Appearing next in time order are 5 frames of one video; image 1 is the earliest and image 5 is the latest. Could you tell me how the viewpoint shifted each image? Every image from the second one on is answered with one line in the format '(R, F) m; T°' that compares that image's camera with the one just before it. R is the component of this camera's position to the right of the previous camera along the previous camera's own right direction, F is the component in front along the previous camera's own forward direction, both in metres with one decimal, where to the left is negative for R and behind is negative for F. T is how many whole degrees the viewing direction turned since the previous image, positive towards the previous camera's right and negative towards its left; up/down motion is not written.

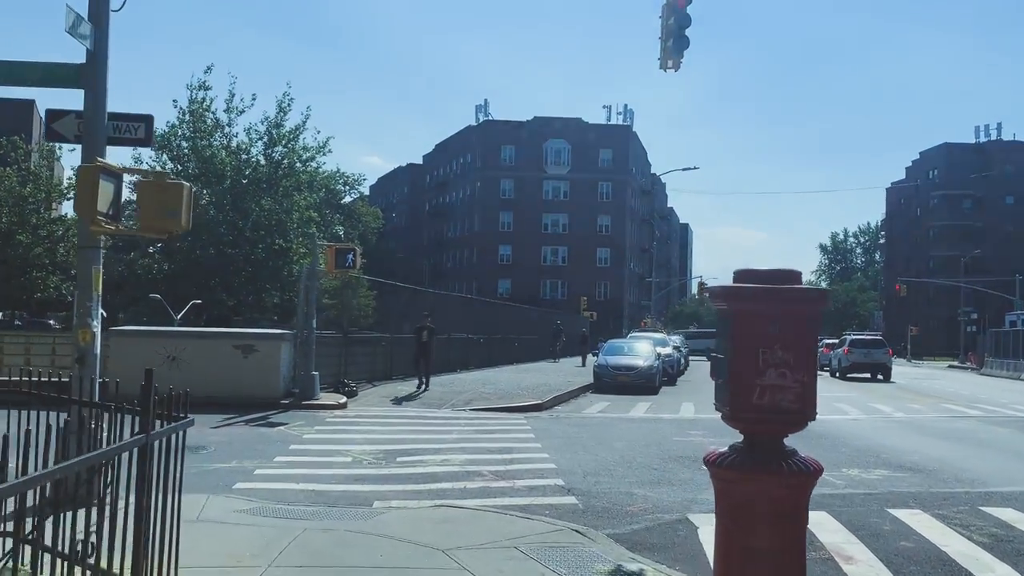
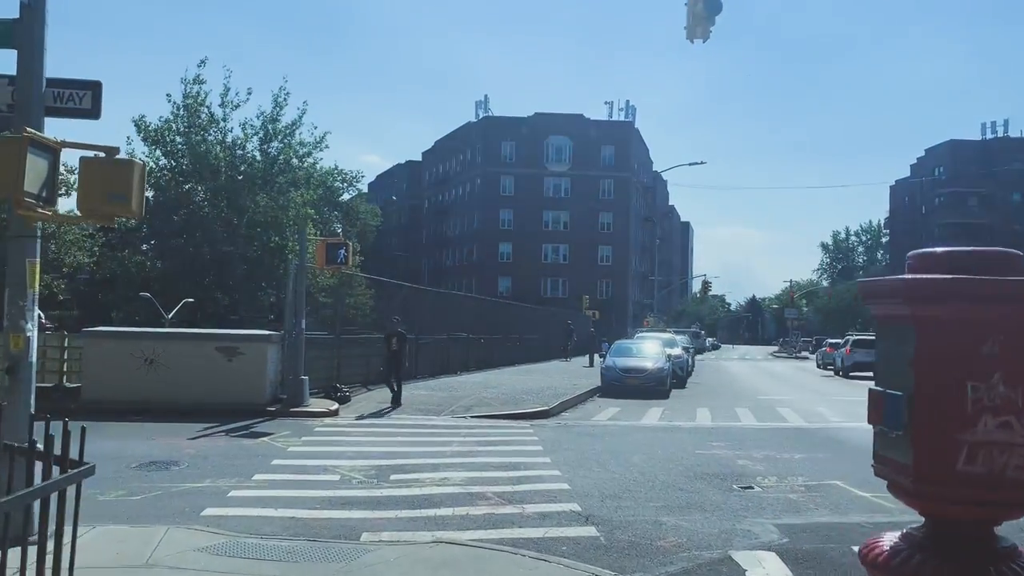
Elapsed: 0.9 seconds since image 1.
(-0.1, +1.2) m; 0°
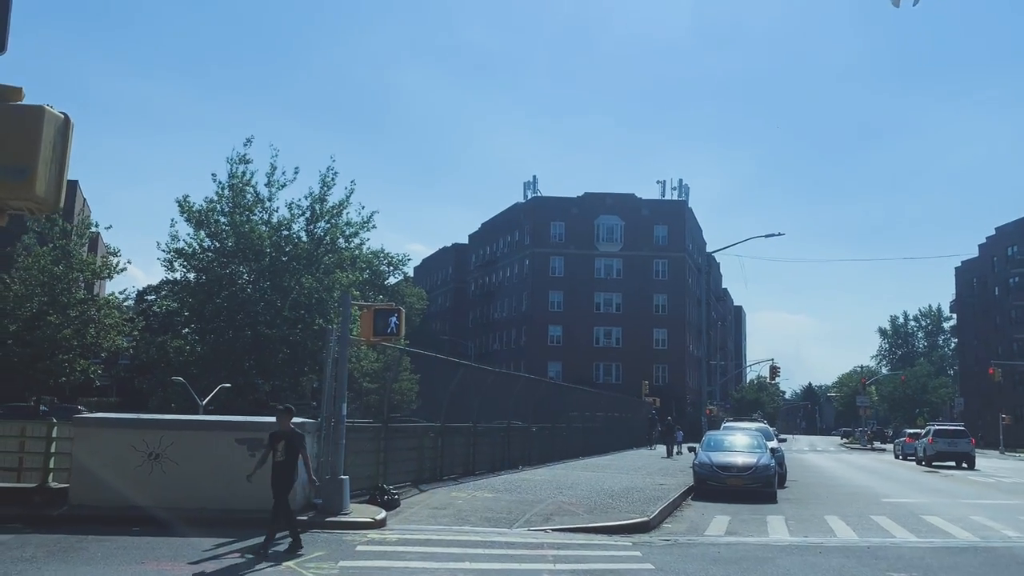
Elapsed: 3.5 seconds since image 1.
(-0.7, +3.1) m; -3°
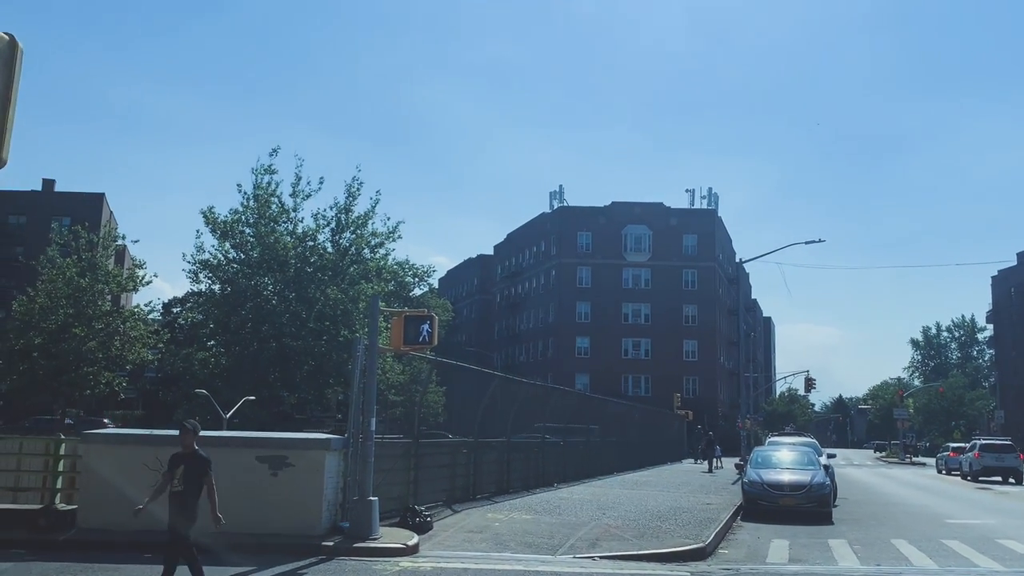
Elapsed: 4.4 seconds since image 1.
(-0.2, +1.0) m; -2°
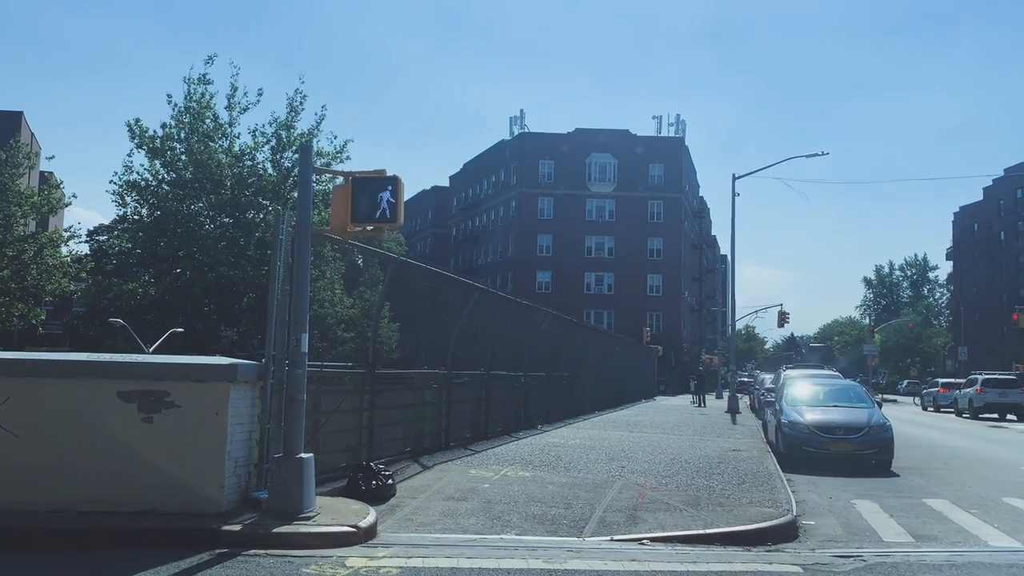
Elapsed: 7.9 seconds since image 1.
(-0.5, +4.1) m; +3°
